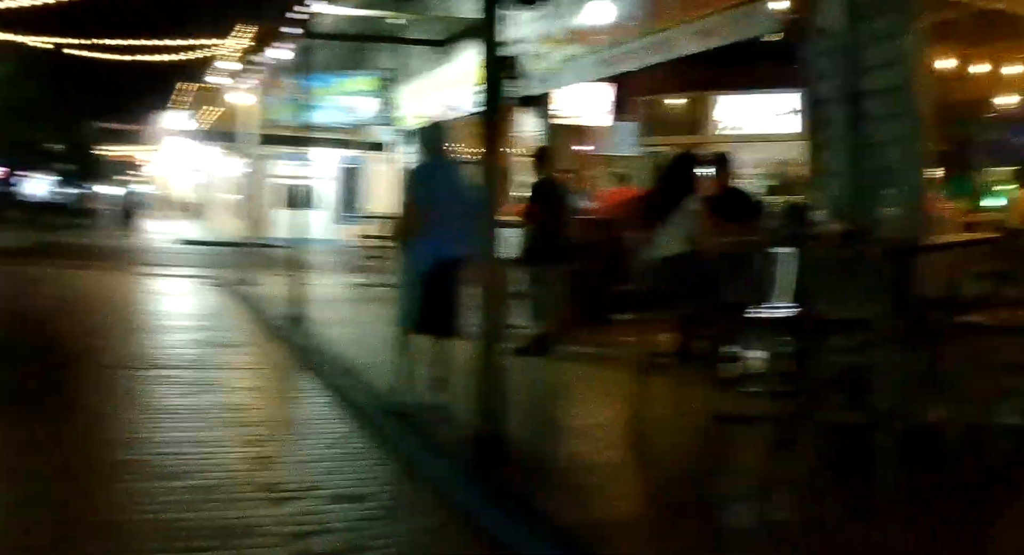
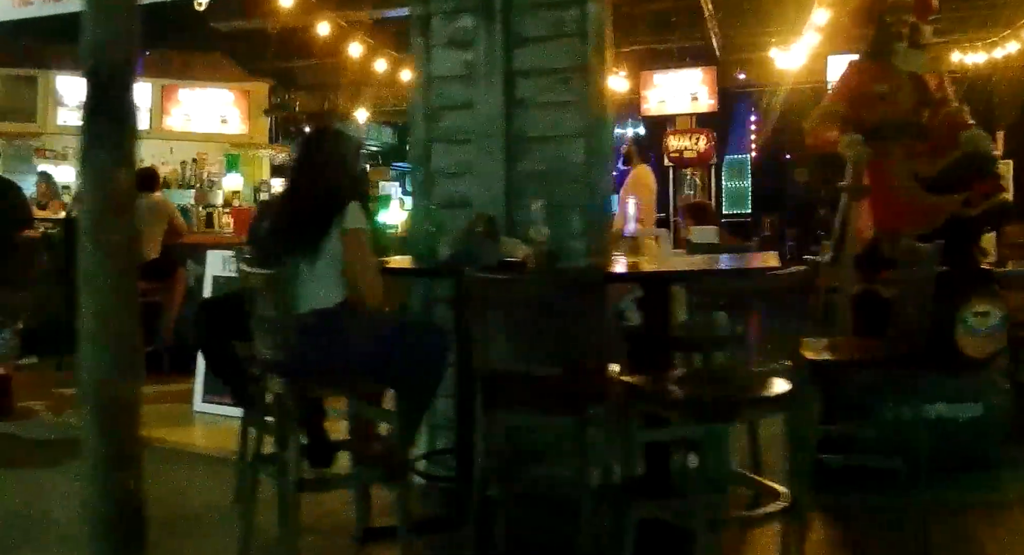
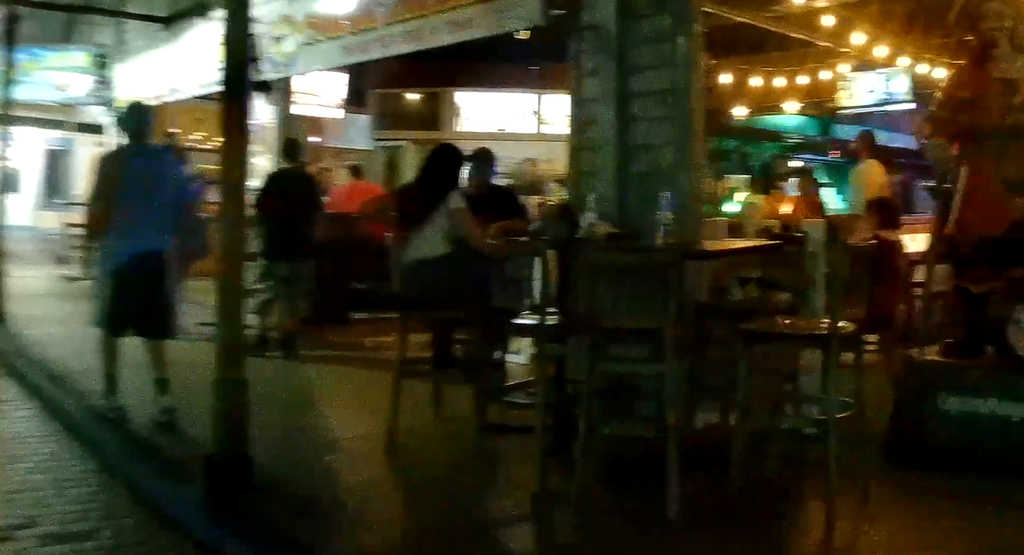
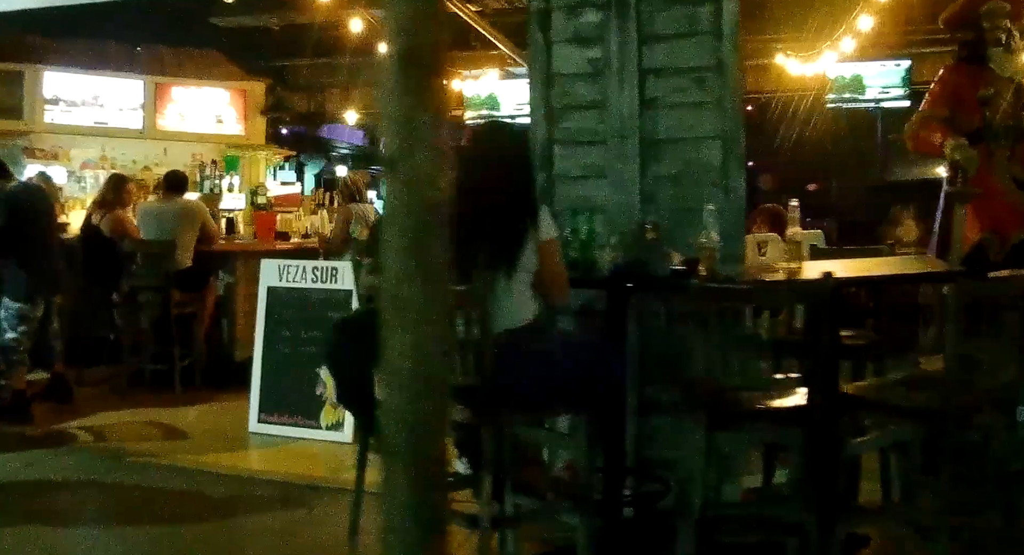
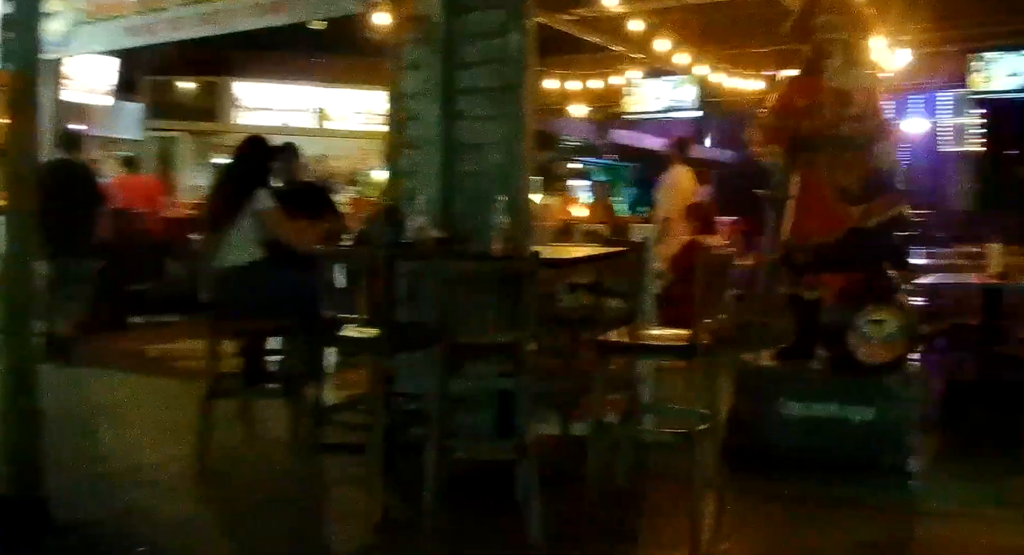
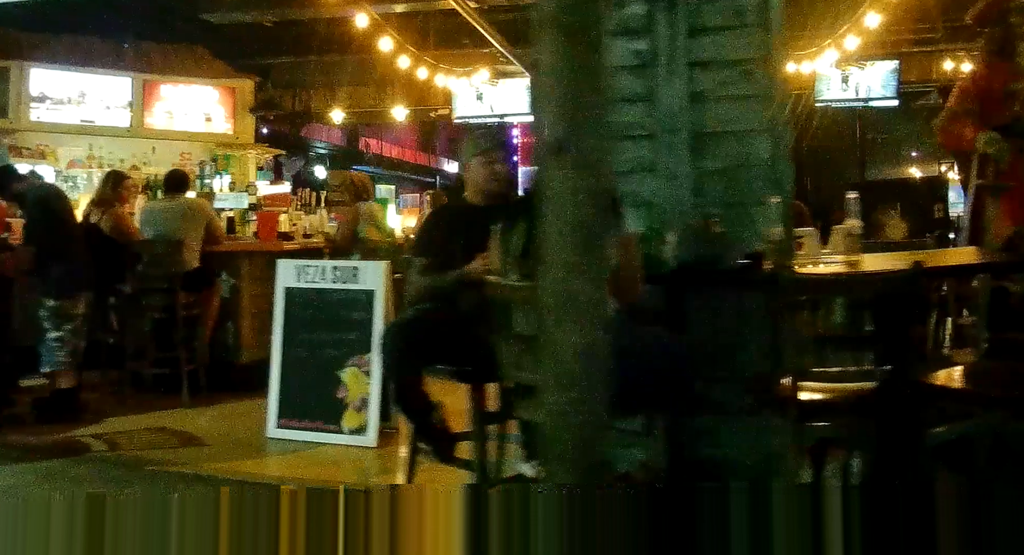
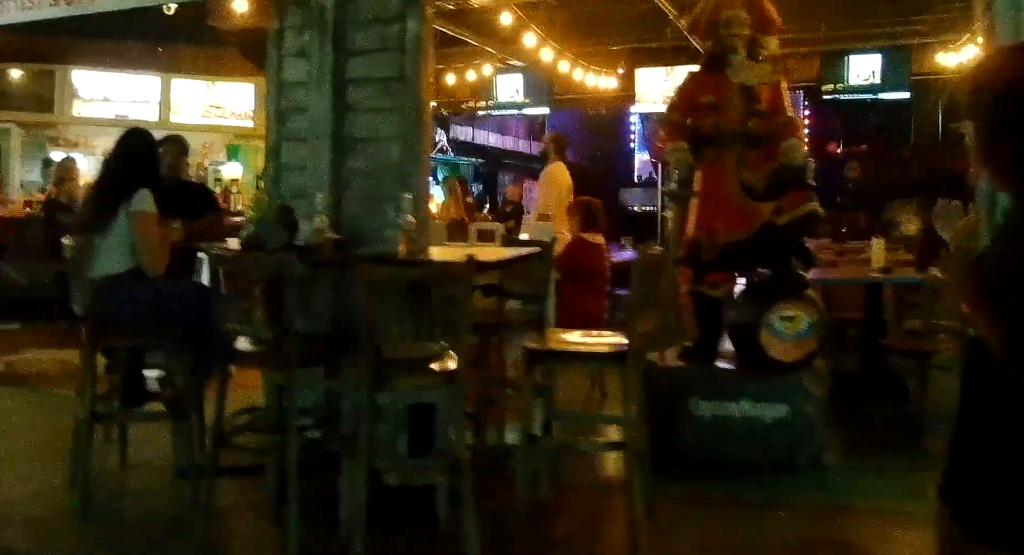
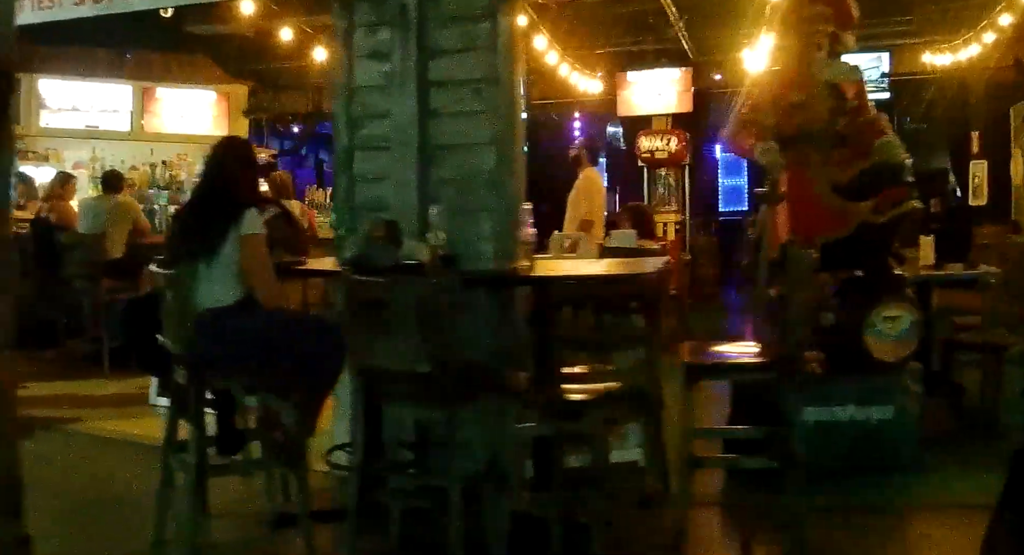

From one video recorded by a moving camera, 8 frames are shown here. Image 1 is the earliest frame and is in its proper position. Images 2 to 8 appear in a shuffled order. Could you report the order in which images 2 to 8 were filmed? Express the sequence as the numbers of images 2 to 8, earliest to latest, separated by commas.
3, 5, 7, 8, 2, 4, 6
